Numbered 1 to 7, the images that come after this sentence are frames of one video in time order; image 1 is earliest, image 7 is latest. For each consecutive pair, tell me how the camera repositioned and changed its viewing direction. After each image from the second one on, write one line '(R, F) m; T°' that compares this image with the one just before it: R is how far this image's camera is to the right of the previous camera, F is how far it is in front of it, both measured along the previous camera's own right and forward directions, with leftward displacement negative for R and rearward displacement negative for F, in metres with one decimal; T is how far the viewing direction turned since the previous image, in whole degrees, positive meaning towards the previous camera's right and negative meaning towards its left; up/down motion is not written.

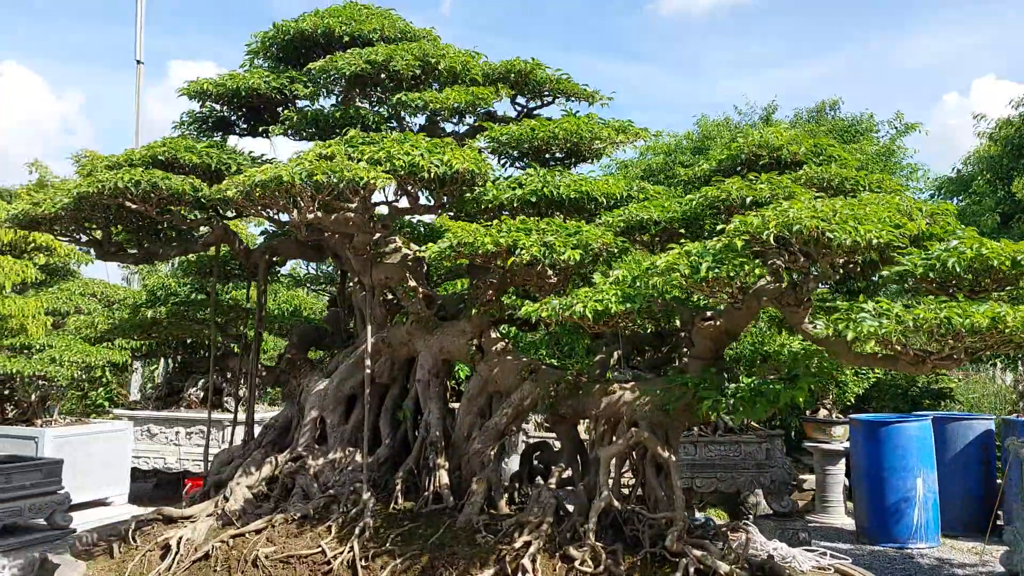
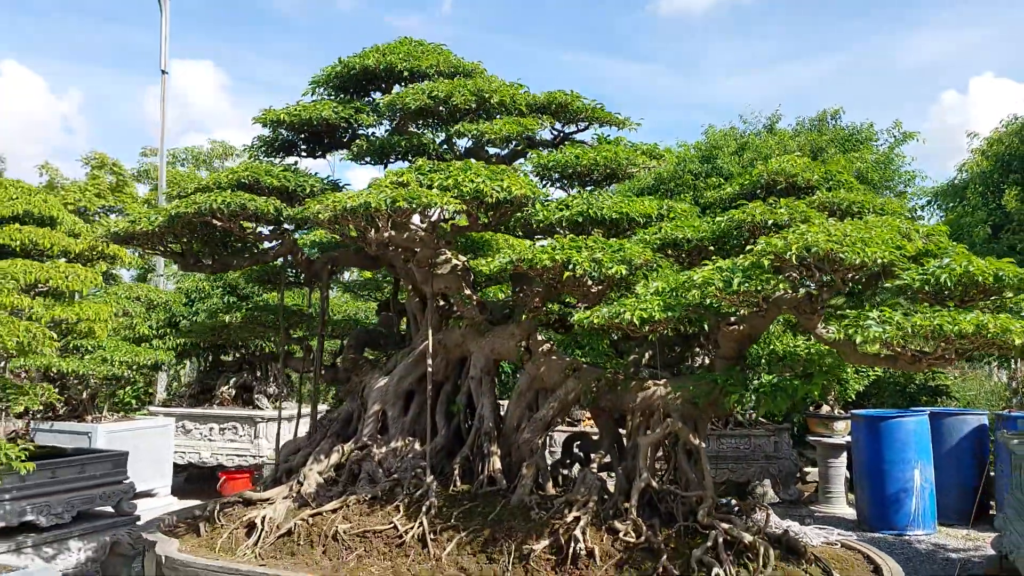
(-0.4, -0.8) m; 0°
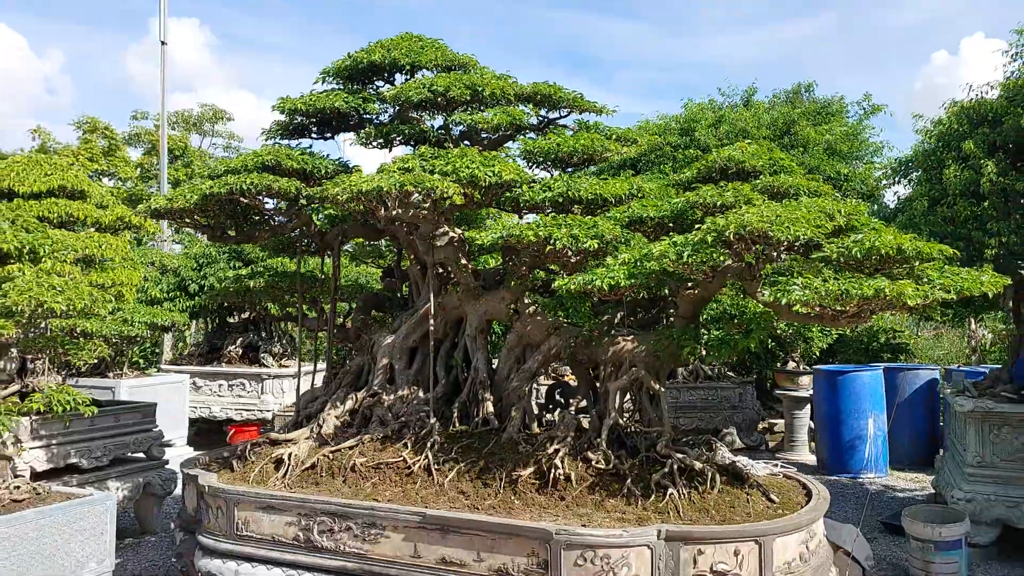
(0.0, -1.1) m; +1°
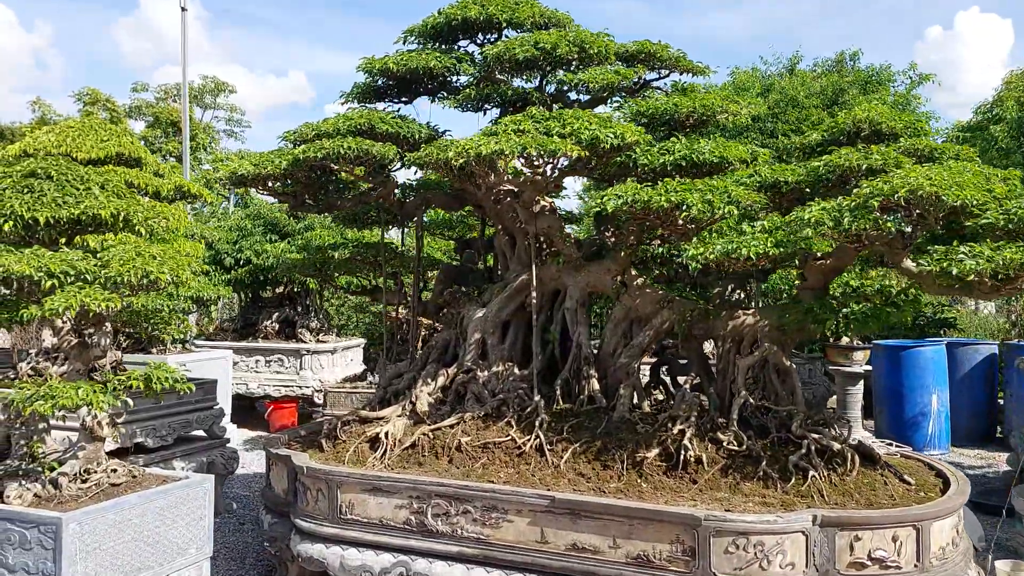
(-1.0, +0.4) m; 0°
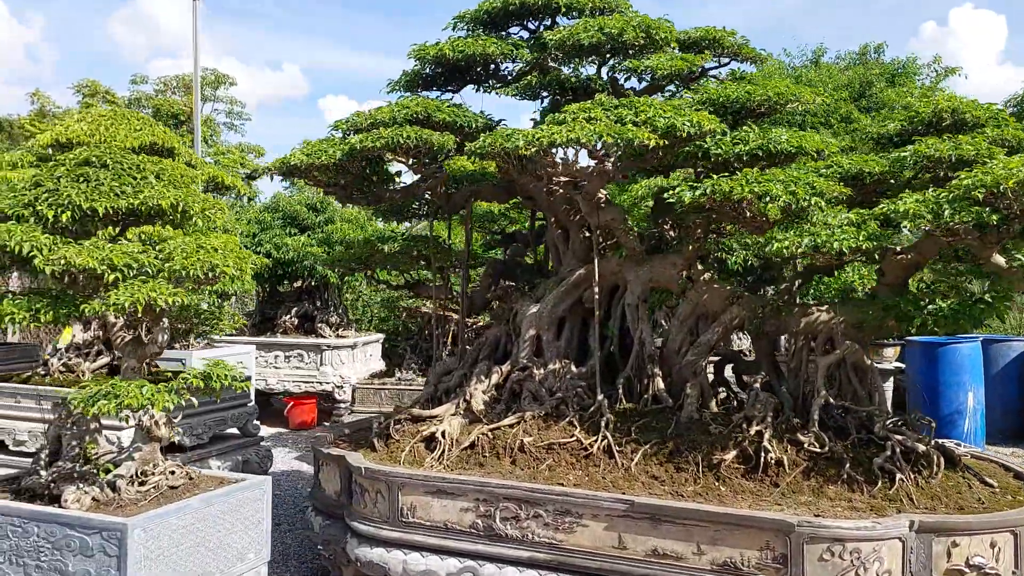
(-0.6, +0.3) m; 0°
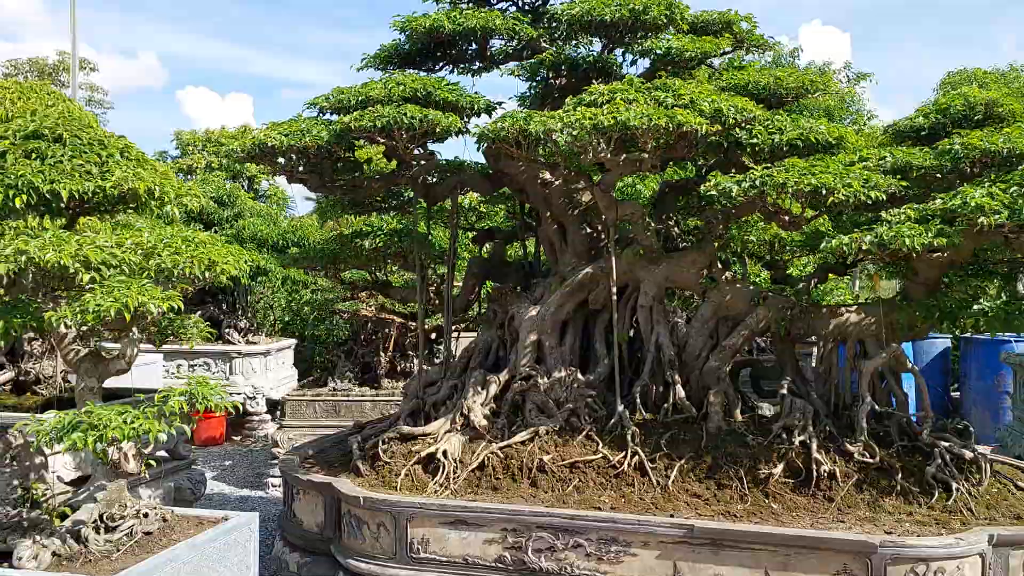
(-1.0, +0.8) m; +9°
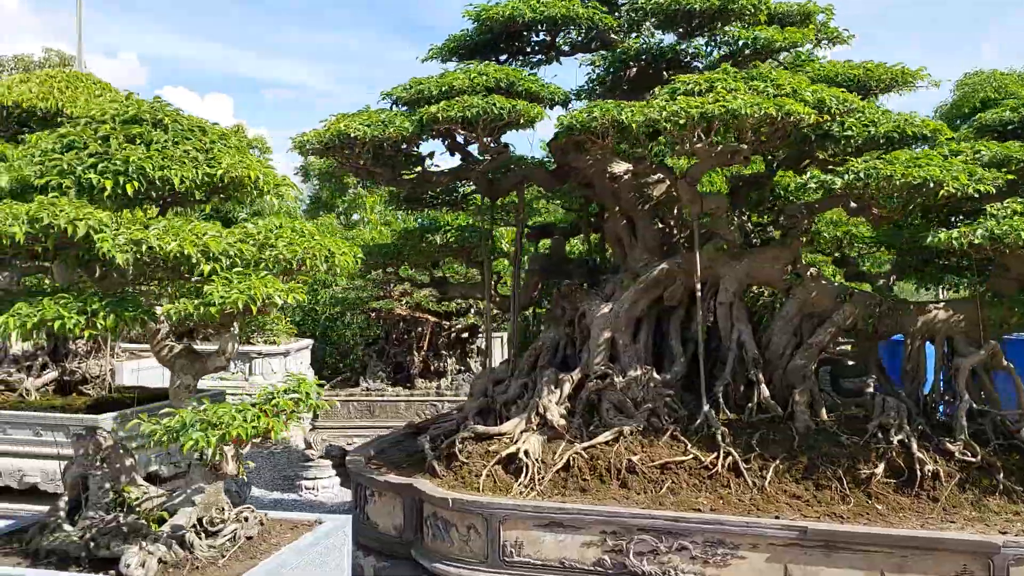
(-0.8, +0.2) m; +1°
